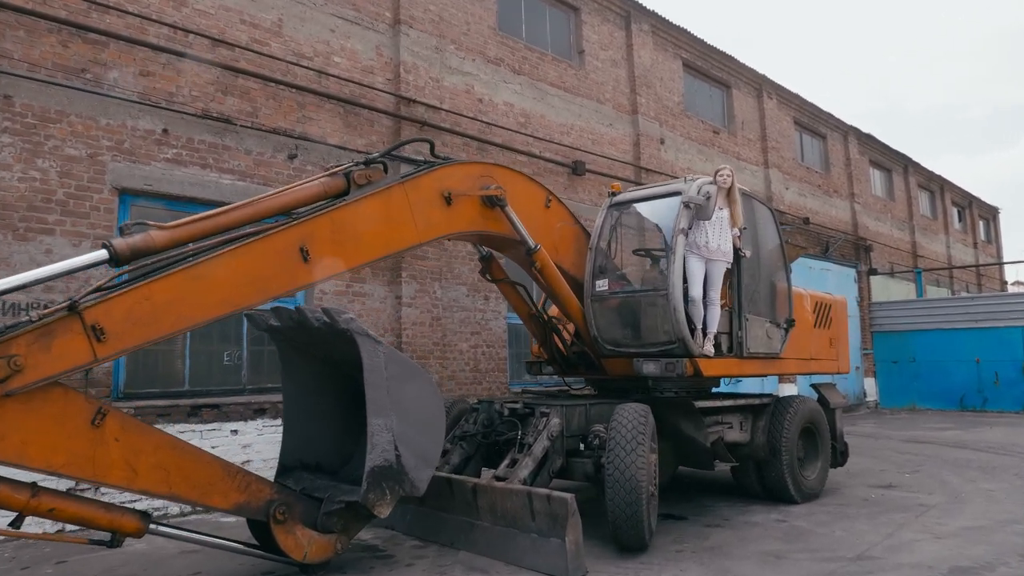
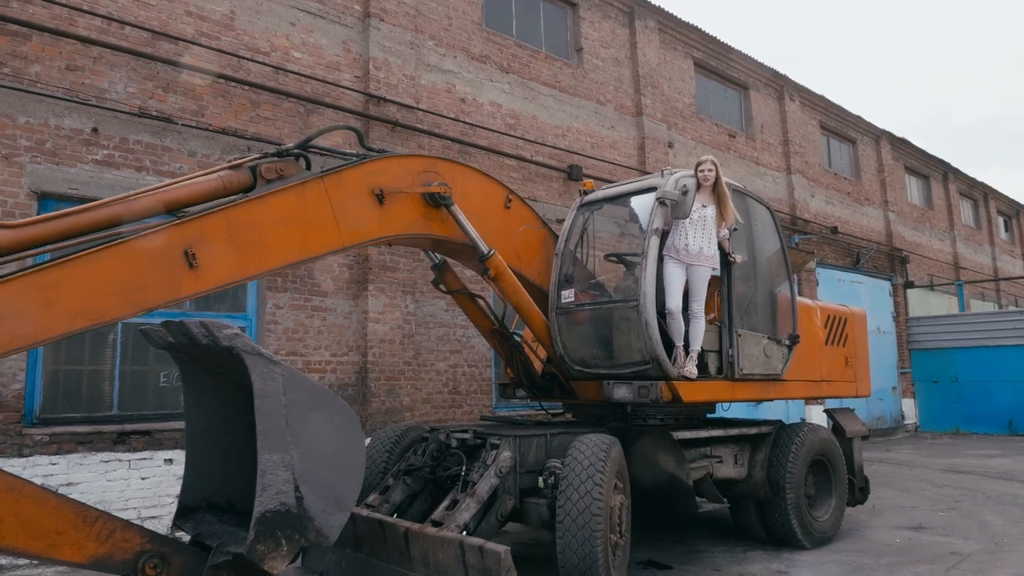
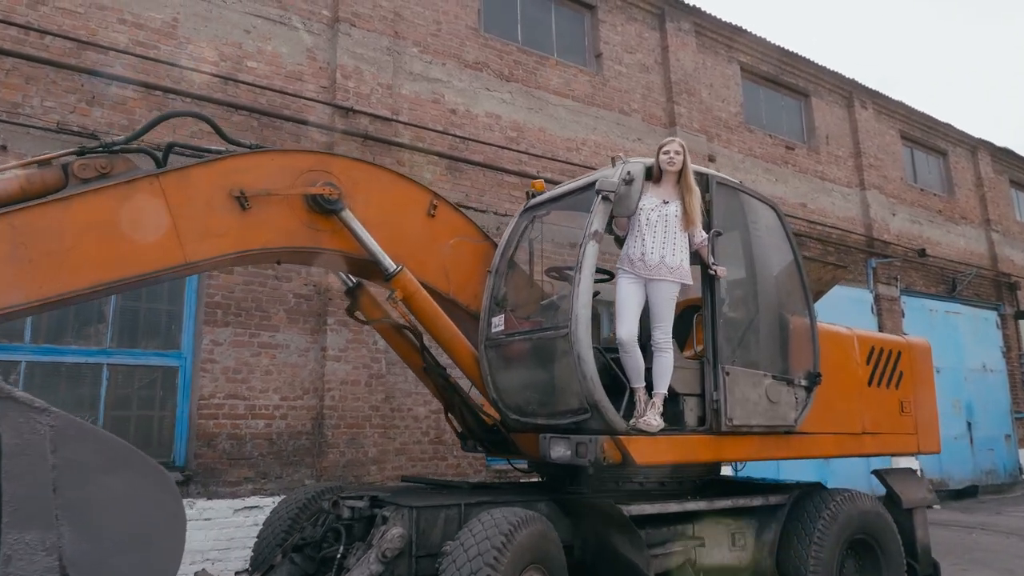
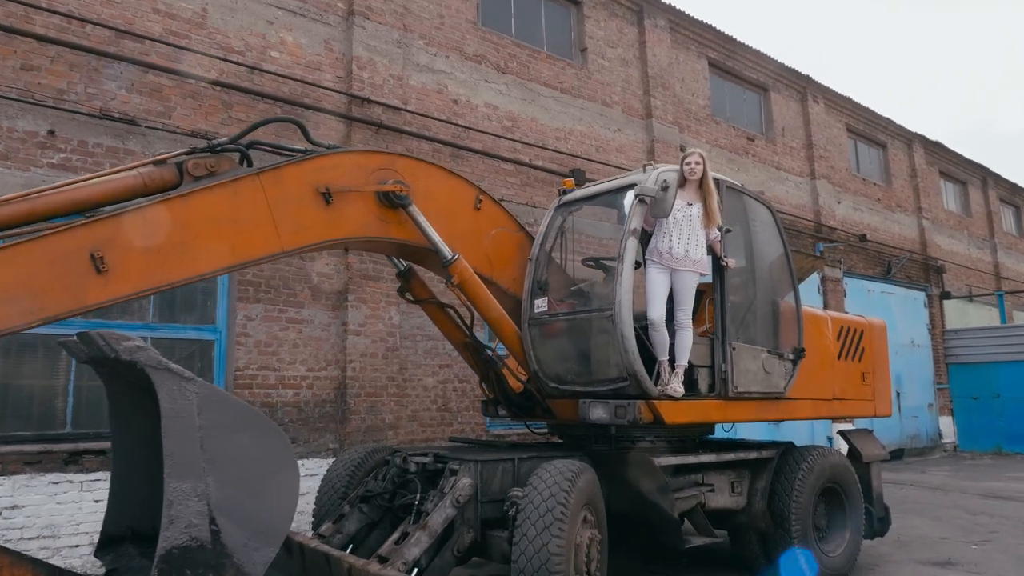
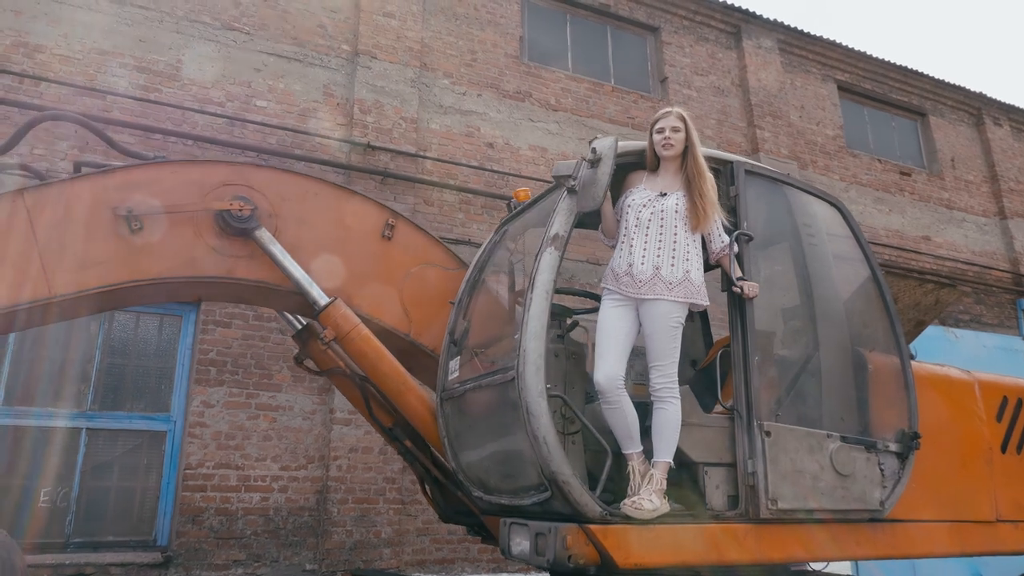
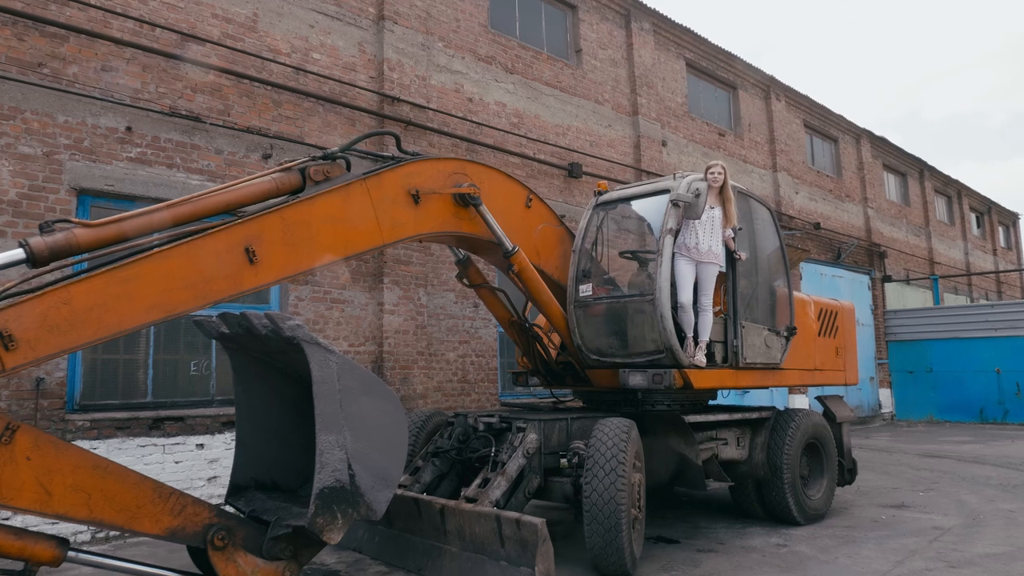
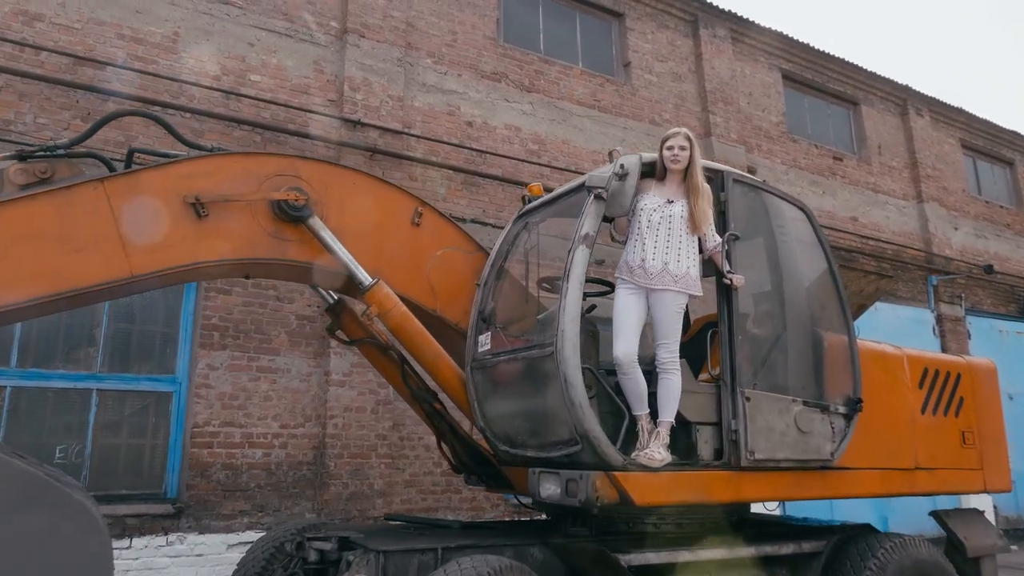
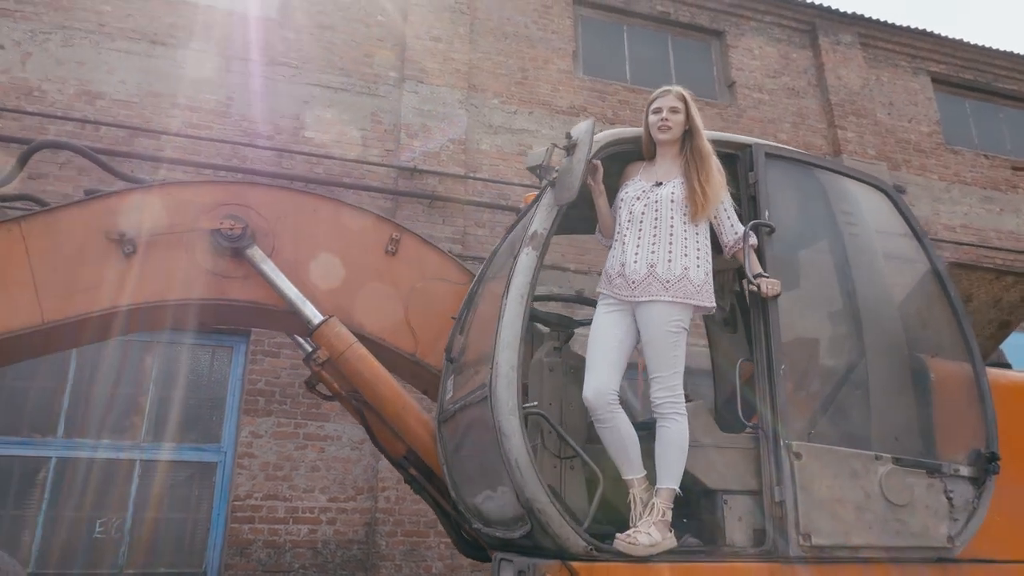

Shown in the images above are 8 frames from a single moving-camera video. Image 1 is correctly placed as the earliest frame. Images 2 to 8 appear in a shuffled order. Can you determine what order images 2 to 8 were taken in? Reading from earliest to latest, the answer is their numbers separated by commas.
6, 2, 4, 3, 7, 5, 8
